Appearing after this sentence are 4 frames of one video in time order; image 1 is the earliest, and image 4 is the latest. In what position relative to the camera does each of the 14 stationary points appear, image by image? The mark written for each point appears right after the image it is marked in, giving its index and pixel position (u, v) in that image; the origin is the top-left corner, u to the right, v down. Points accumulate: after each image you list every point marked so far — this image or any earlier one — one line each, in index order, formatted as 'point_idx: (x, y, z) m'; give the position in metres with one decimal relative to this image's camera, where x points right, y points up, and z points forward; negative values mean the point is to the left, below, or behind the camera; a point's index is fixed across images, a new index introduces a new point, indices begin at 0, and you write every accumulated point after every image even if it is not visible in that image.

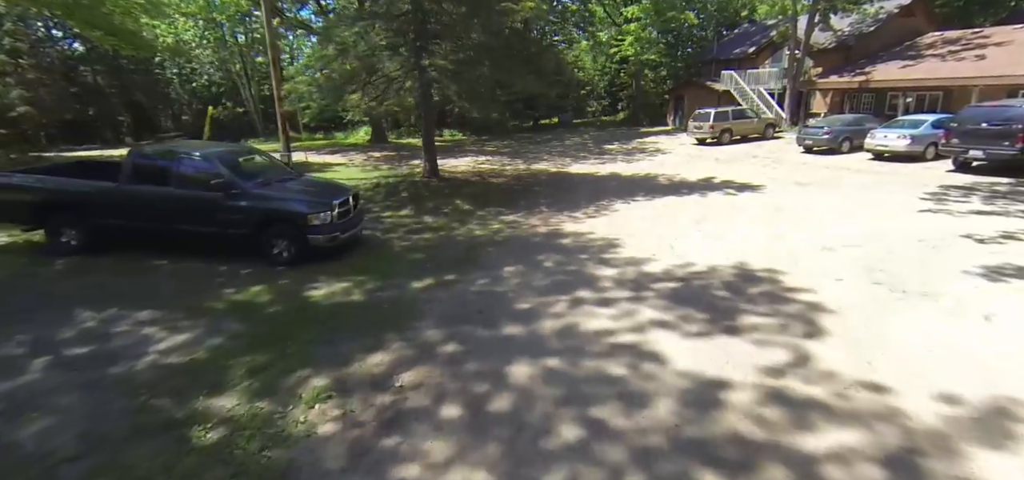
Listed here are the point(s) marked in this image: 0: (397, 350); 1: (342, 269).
0: (-1.2, -1.1, +4.7) m
1: (-2.5, -0.4, +6.8) m
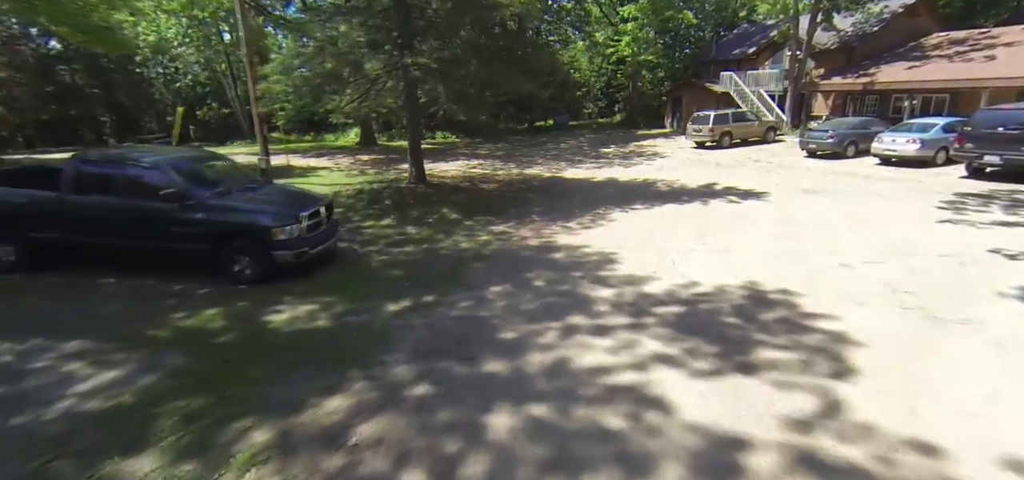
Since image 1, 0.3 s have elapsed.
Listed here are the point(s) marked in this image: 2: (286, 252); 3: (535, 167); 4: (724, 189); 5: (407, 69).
0: (-1.4, -1.3, +4.0) m
1: (-2.7, -0.7, +6.1) m
2: (-3.1, -0.2, +6.1) m
3: (+0.9, +2.8, +17.0) m
4: (+5.7, +1.4, +12.2) m
5: (-2.4, +3.9, +10.3) m
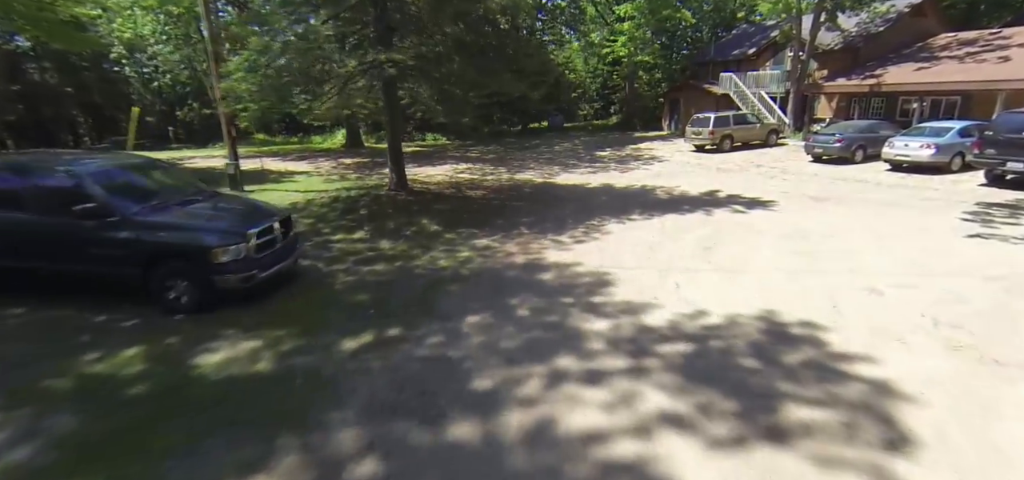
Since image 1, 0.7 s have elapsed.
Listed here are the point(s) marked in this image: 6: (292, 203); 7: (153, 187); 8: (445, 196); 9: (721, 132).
0: (-1.6, -1.6, +3.2) m
1: (-2.9, -0.9, +5.2) m
2: (-3.3, -0.4, +5.3) m
3: (+0.6, +2.5, +16.2) m
4: (+5.4, +1.1, +11.5) m
5: (-2.7, +3.6, +9.4) m
6: (-5.1, +0.9, +10.4) m
7: (-4.6, +0.7, +5.8) m
8: (-1.7, +1.1, +11.4) m
9: (+8.8, +4.5, +19.0) m
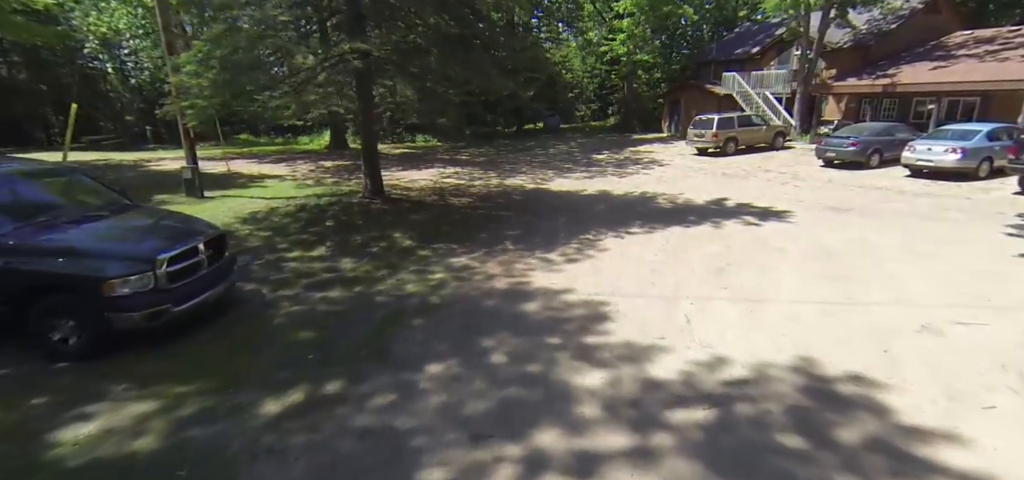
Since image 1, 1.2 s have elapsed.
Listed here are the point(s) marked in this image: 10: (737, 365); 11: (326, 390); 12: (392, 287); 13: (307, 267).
0: (-1.8, -1.9, +2.1) m
1: (-3.2, -1.2, +4.1) m
2: (-3.5, -0.7, +4.2) m
3: (+0.3, +2.2, +15.1) m
4: (+5.1, +0.8, +10.4) m
5: (-3.0, +3.3, +8.3) m
6: (-5.4, +0.6, +9.4) m
7: (-4.9, +0.4, +4.7) m
8: (-2.0, +0.8, +10.3) m
9: (+8.5, +4.2, +18.0) m
10: (+2.1, -1.1, +4.2) m
11: (-1.6, -1.3, +3.9) m
12: (-1.6, -0.6, +6.2) m
13: (-3.0, -0.4, +6.7) m
